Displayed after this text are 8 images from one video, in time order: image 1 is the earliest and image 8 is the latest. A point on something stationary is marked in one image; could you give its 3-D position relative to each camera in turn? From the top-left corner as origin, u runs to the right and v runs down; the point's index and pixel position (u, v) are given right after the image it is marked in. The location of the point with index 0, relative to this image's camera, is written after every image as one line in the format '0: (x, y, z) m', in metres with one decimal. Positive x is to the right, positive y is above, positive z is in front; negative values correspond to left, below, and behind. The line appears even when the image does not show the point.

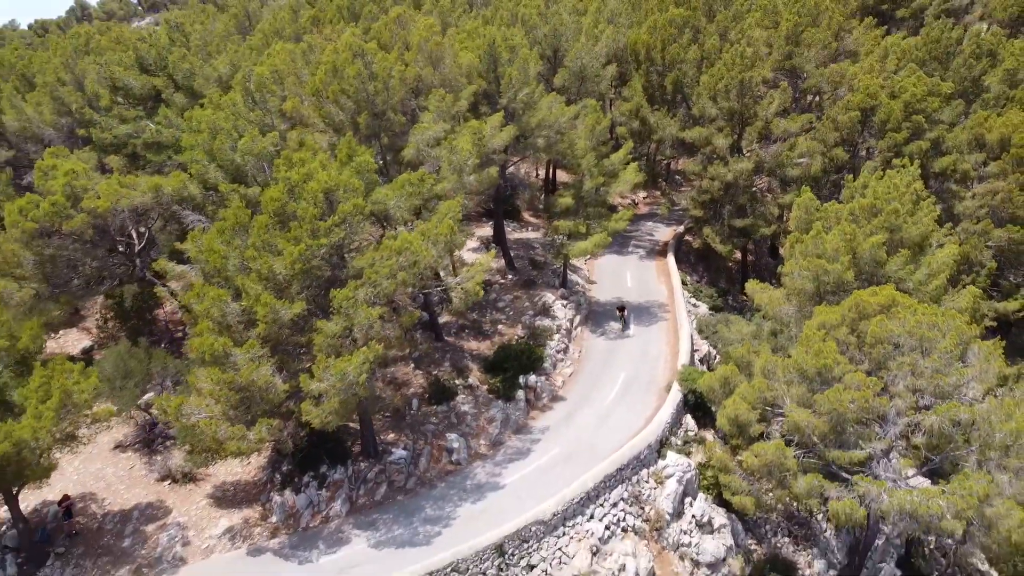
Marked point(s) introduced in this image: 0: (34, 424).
0: (-9.1, -2.6, +15.9) m
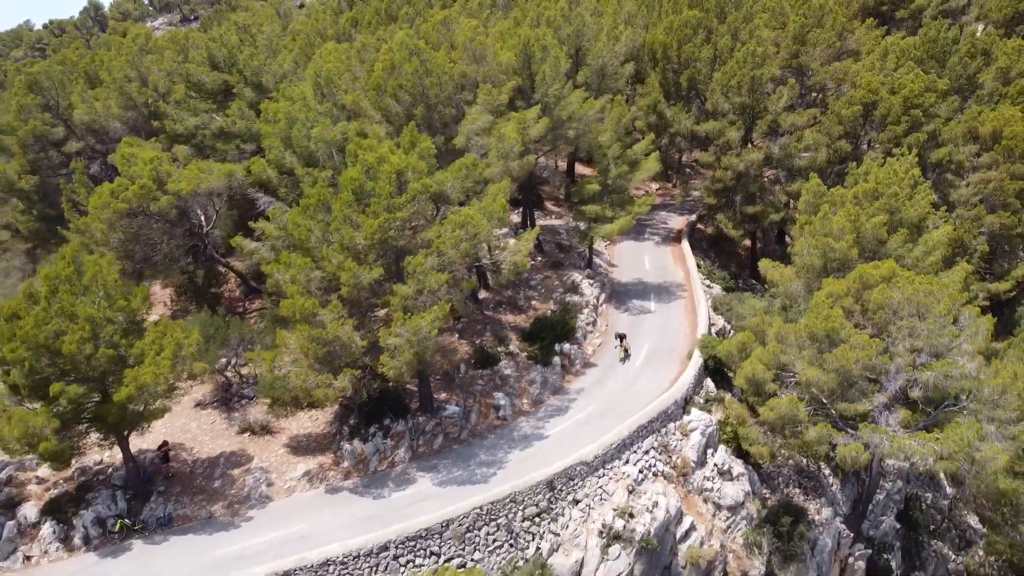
0: (-7.9, -1.8, +18.4) m
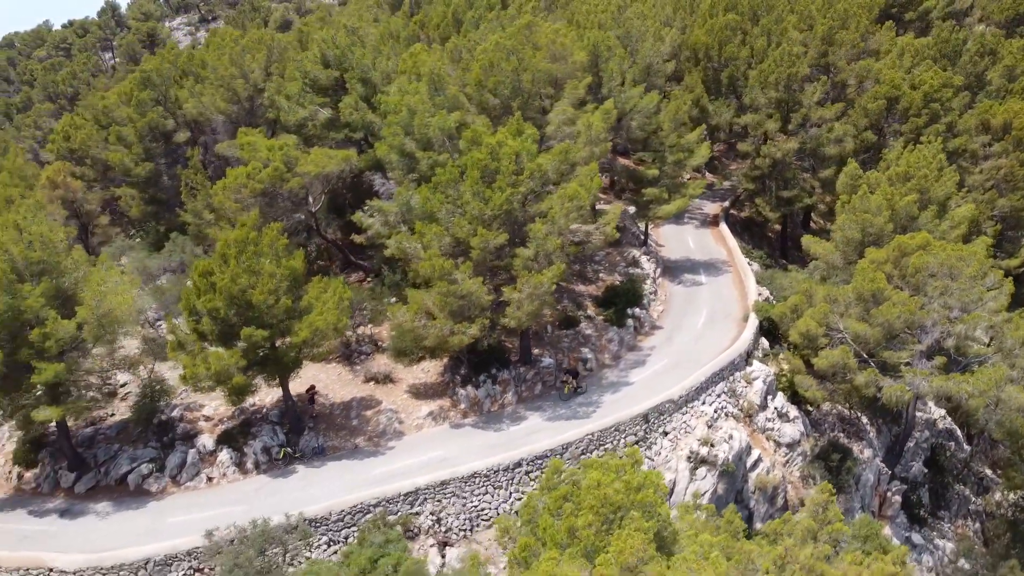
0: (-5.0, -0.8, +22.0) m
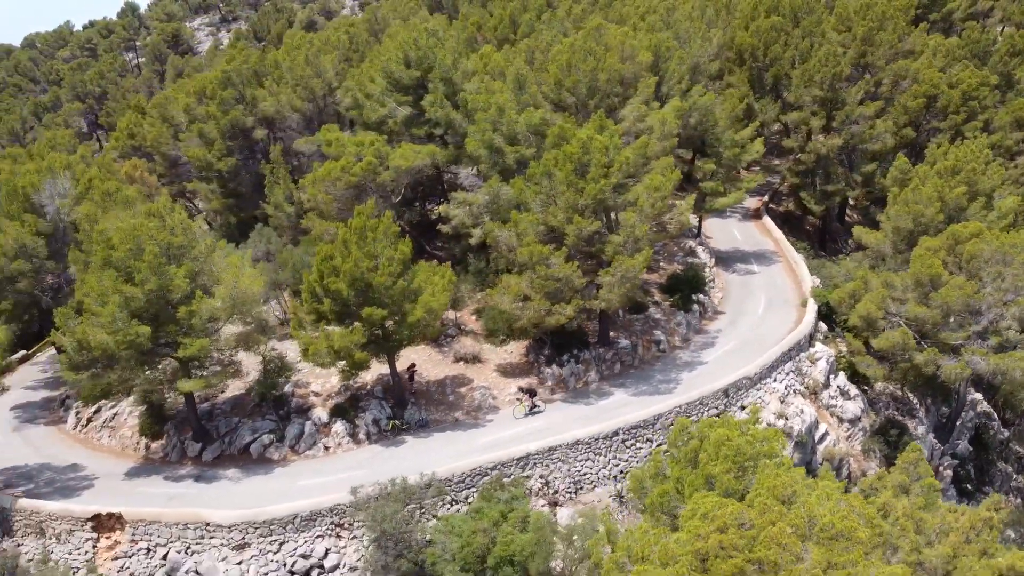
0: (-2.2, -0.3, +23.8) m
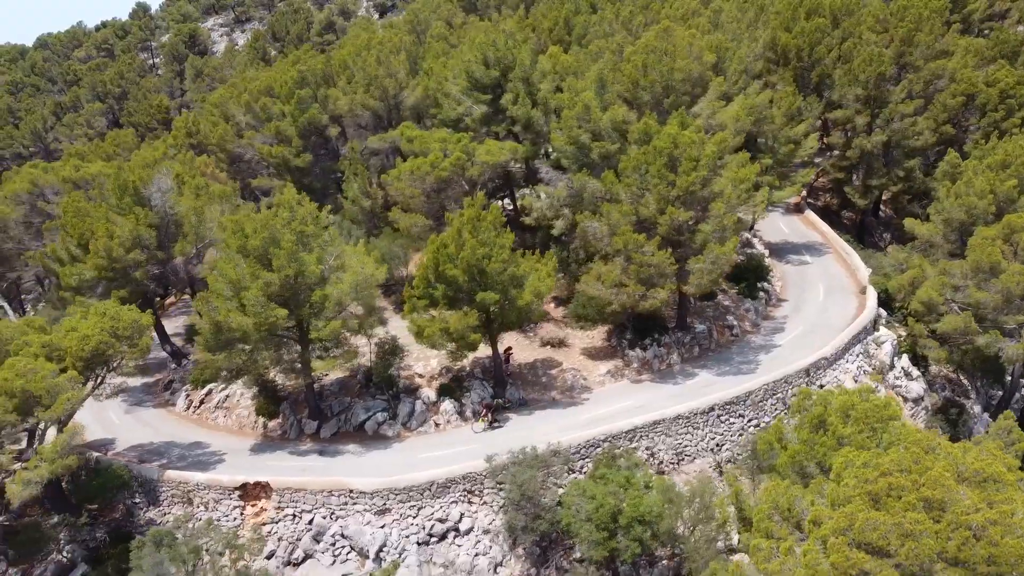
0: (+1.0, +0.1, +25.5) m
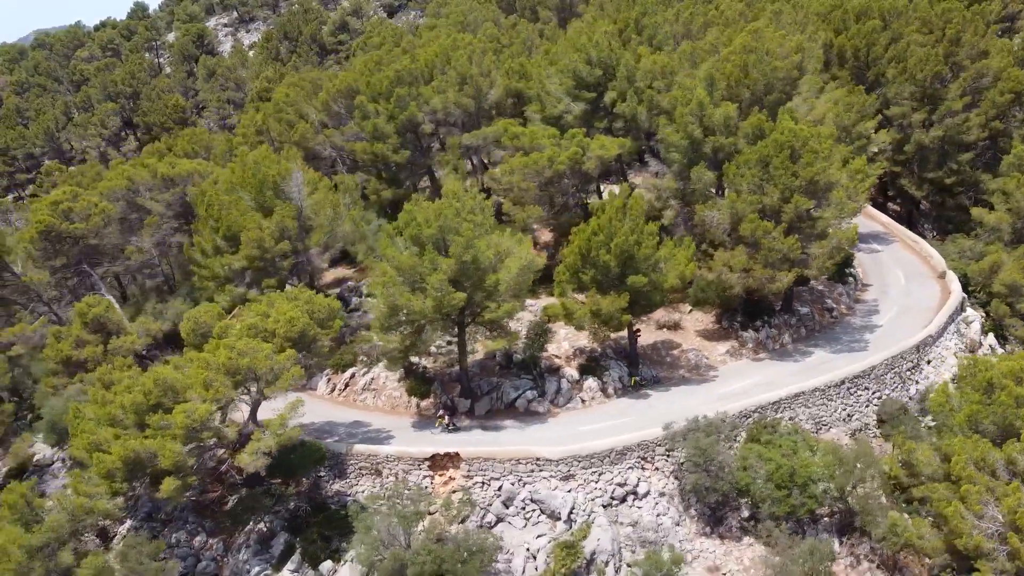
0: (+5.8, +0.7, +27.4) m
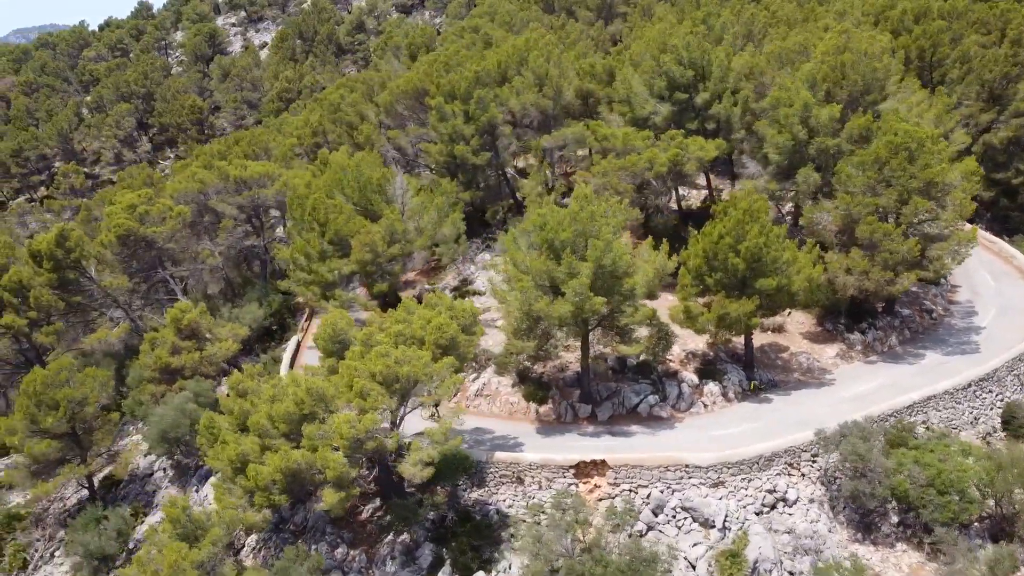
0: (+9.9, +0.6, +27.1) m
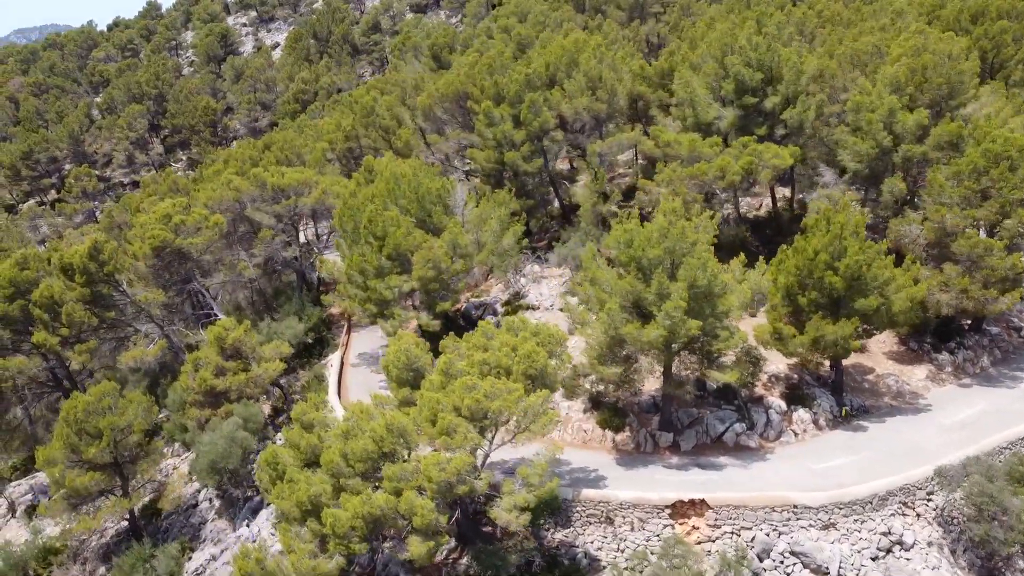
0: (+12.3, -0.1, +25.2) m
